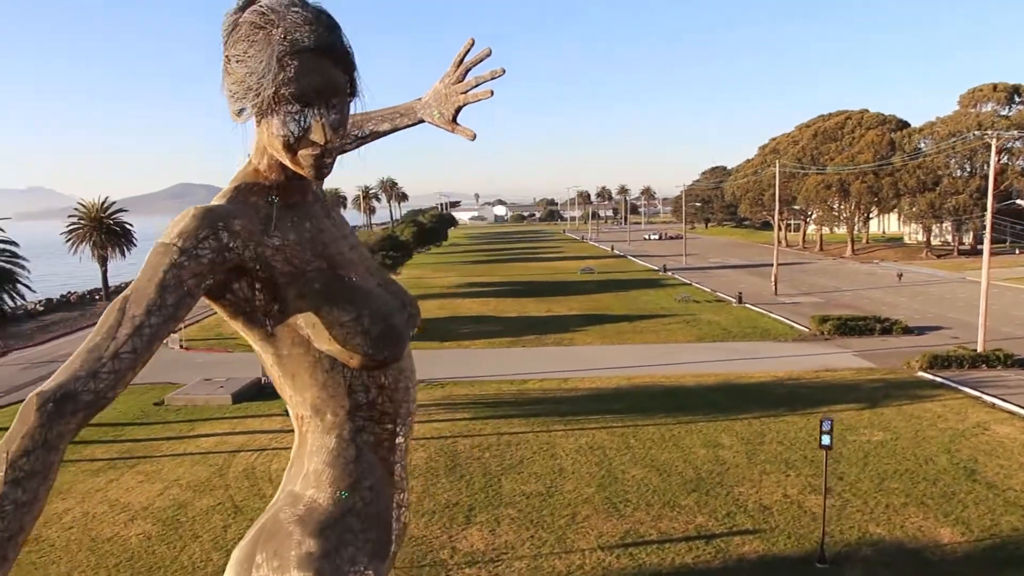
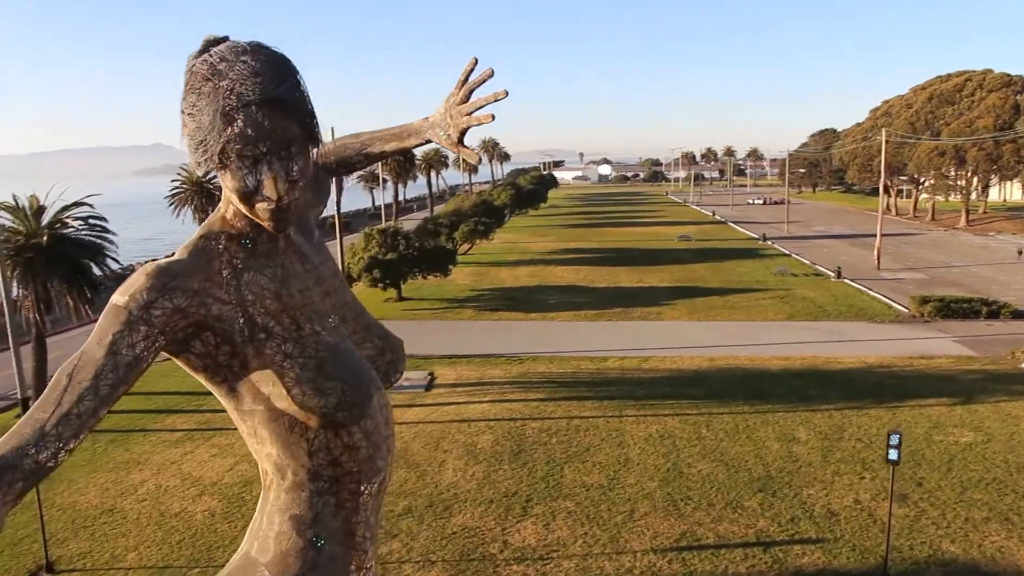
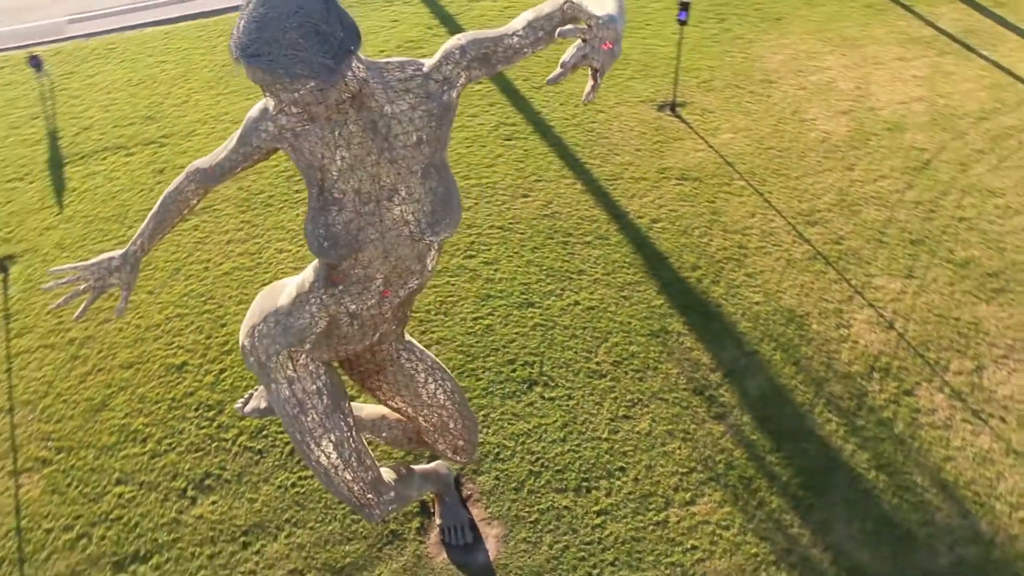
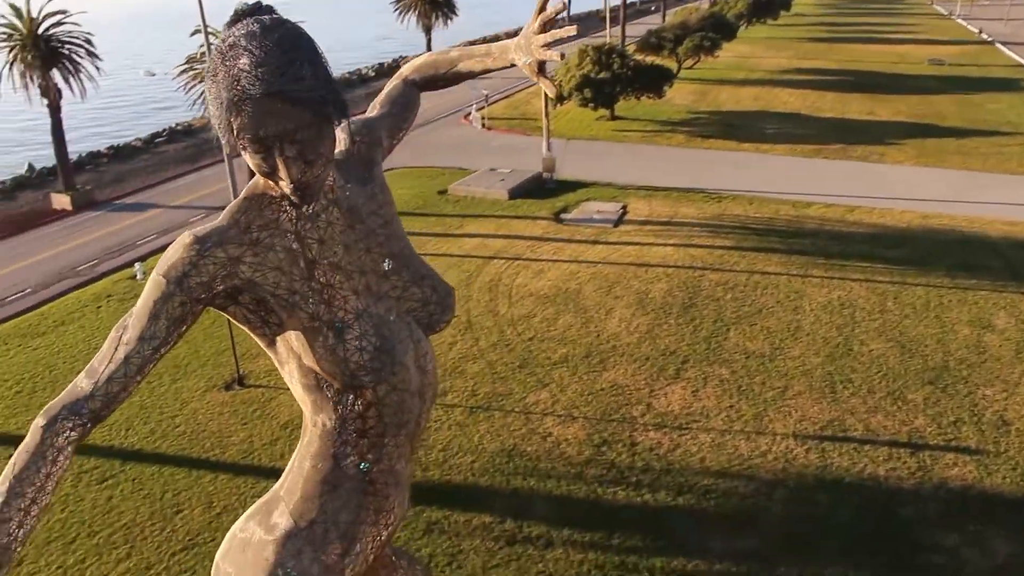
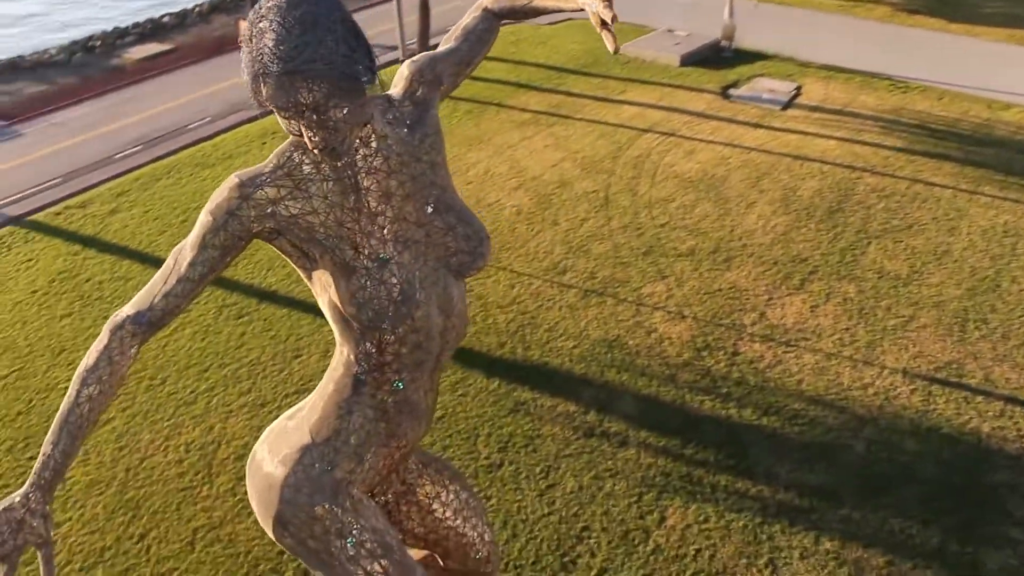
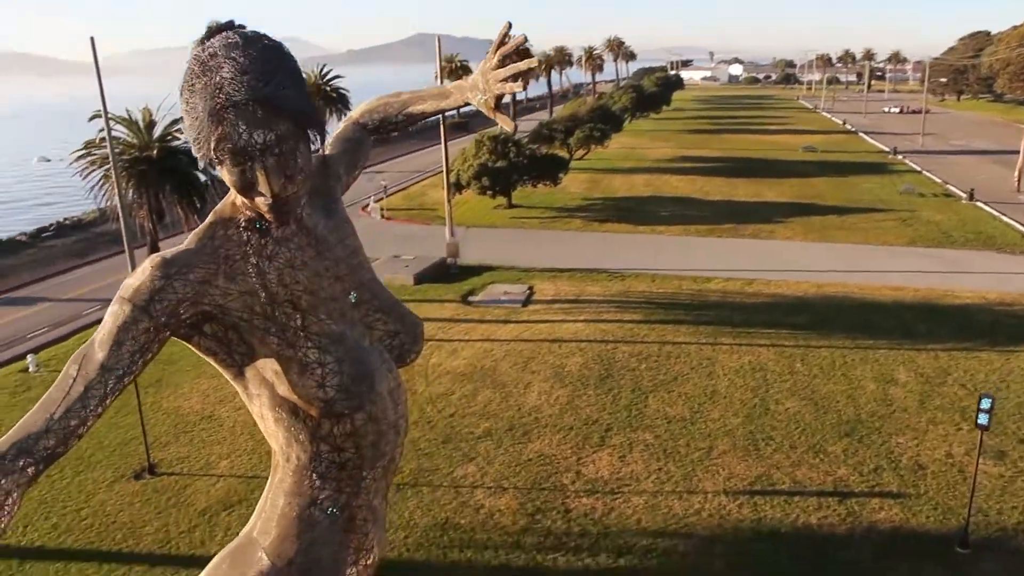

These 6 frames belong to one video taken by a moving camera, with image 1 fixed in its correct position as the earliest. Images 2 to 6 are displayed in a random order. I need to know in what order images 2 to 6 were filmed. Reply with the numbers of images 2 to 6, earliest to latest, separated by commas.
2, 6, 4, 5, 3
